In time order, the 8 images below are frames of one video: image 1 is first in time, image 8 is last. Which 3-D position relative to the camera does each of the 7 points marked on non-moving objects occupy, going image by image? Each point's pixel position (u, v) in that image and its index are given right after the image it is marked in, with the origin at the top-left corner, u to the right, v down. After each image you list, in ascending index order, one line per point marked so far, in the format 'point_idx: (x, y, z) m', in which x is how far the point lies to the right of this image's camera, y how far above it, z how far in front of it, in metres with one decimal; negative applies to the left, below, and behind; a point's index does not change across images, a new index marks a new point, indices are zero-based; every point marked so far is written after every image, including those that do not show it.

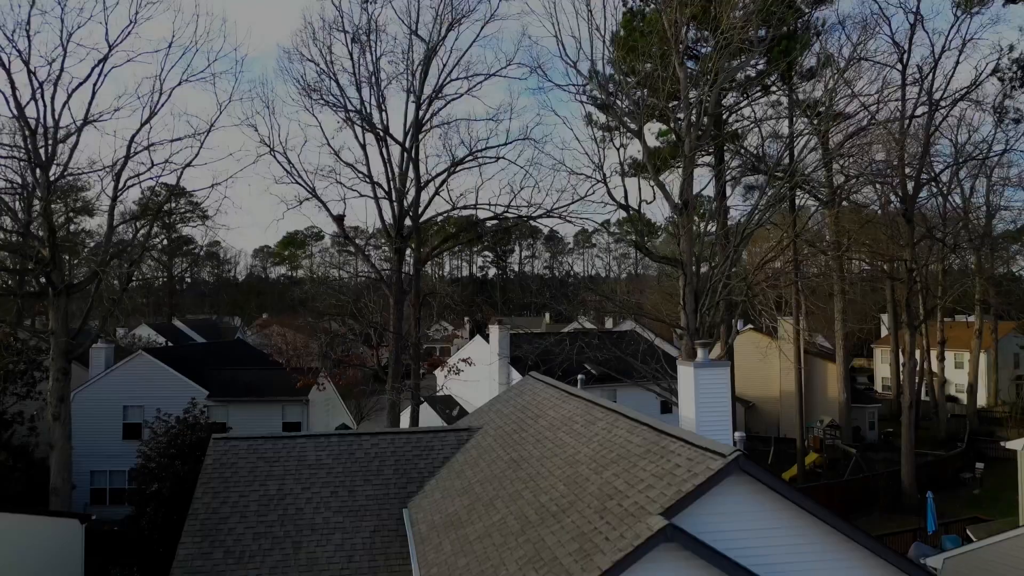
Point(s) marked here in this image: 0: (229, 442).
0: (-8.4, -4.6, +13.6) m
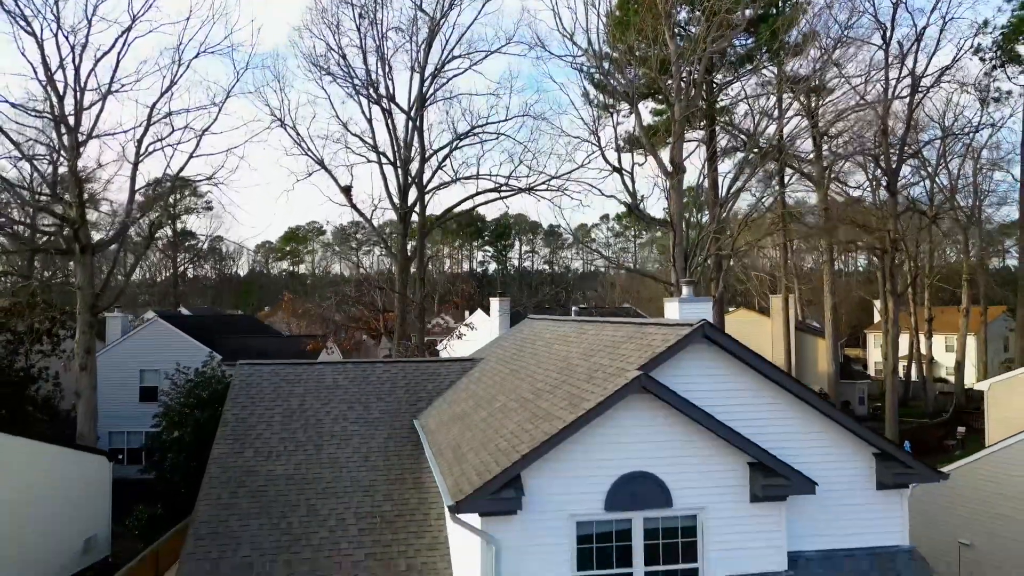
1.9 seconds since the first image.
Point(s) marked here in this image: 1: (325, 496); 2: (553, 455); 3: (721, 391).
0: (-8.4, -2.6, +14.9) m
1: (-4.8, -5.3, +11.8) m
2: (+0.7, -3.0, +8.1) m
3: (+4.0, -1.9, +8.8) m
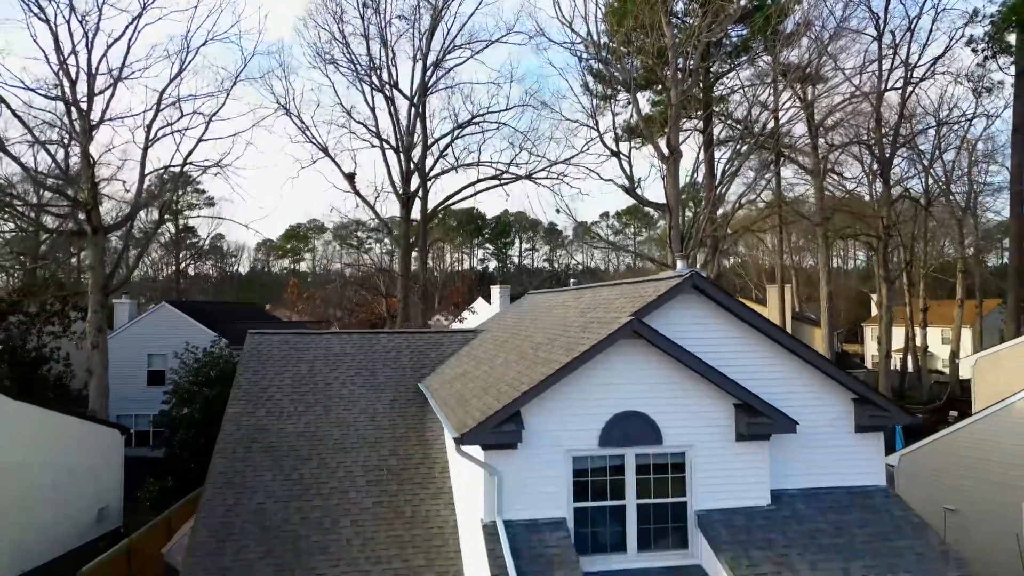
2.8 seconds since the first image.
0: (-8.4, -1.6, +15.5) m
1: (-4.8, -4.4, +12.4) m
2: (+0.8, -2.0, +8.7) m
3: (+4.0, -1.0, +9.4) m
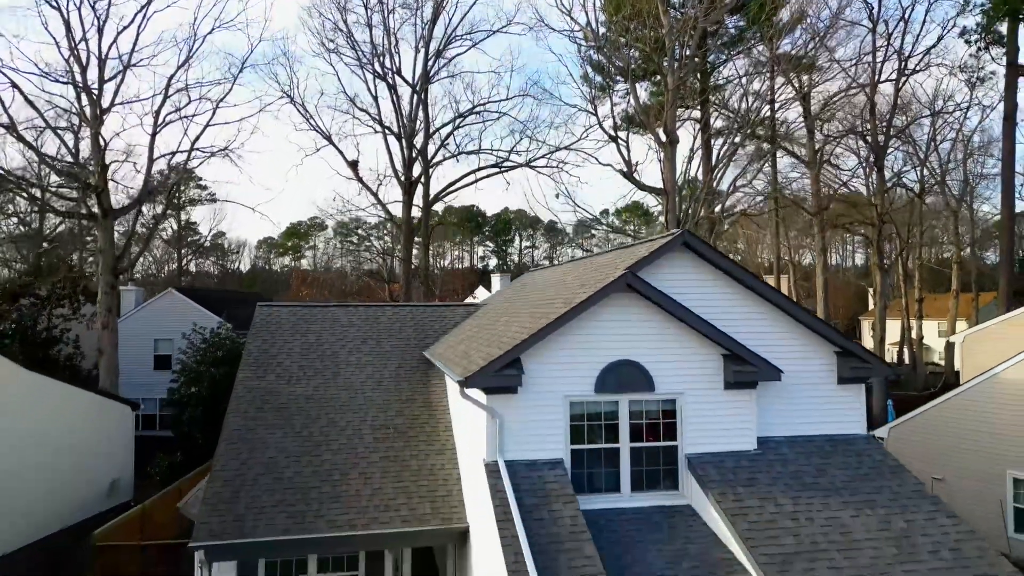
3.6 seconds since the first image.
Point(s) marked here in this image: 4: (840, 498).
0: (-8.4, -0.7, +16.0) m
1: (-4.8, -3.5, +12.9) m
2: (+0.8, -1.1, +9.3) m
3: (+4.1, -0.1, +10.0) m
4: (+6.3, -4.0, +8.9) m
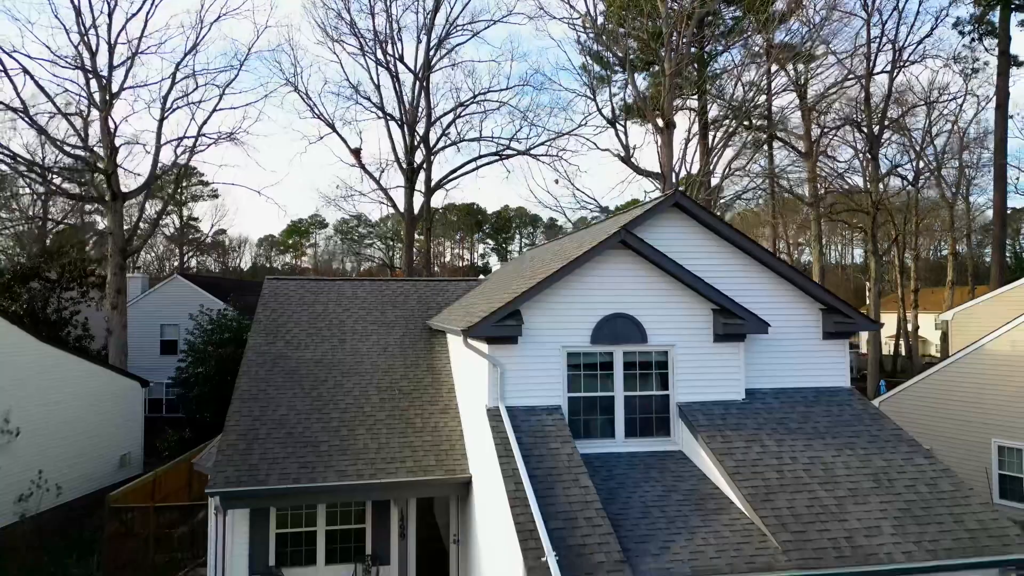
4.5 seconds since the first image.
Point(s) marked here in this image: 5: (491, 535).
0: (-8.3, +0.3, +16.5) m
1: (-4.8, -2.5, +13.4) m
2: (+0.8, -0.2, +9.8) m
3: (+4.1, +0.9, +10.5) m
4: (+6.3, -3.1, +9.4) m
5: (-0.4, -5.0, +9.3) m
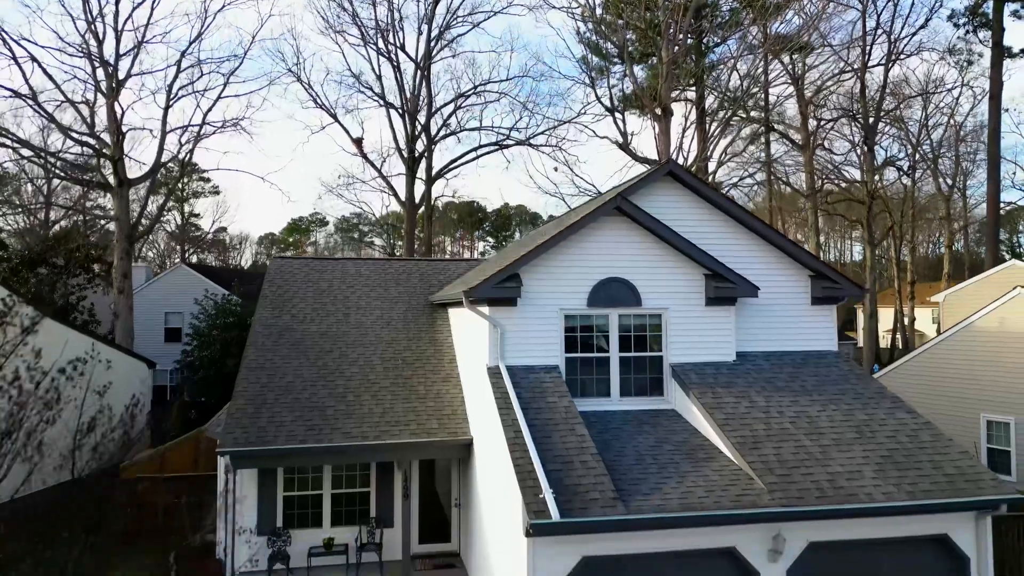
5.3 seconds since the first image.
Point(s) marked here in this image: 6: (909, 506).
0: (-8.4, +1.0, +16.9) m
1: (-4.8, -1.7, +13.8) m
2: (+0.8, +0.6, +10.2) m
3: (+4.1, +1.7, +10.9) m
4: (+6.3, -2.3, +9.8) m
5: (-0.4, -4.2, +9.7) m
6: (+6.8, -3.7, +7.8) m
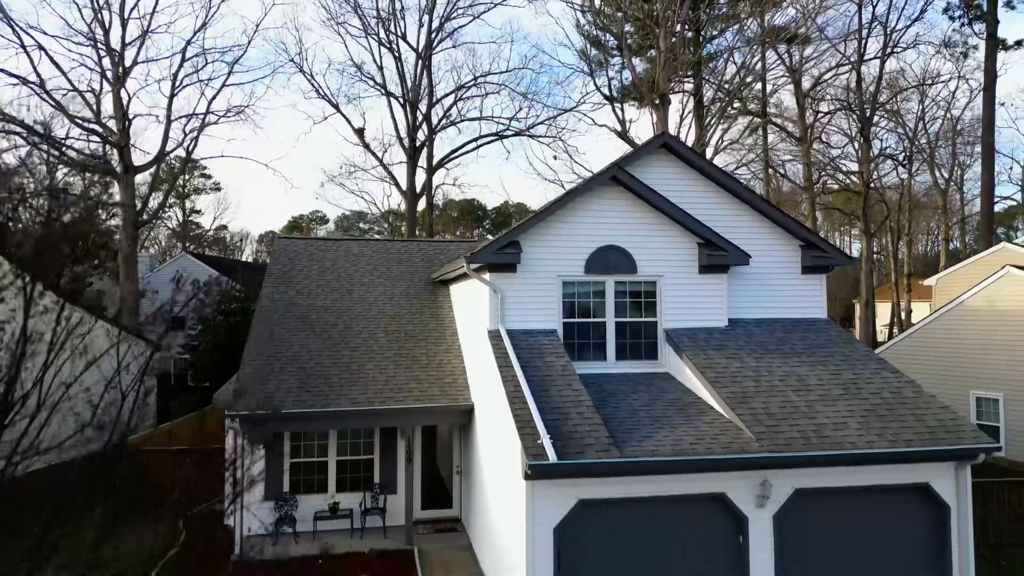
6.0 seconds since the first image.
0: (-8.4, +1.8, +17.3) m
1: (-4.8, -1.0, +14.2) m
2: (+0.8, +1.4, +10.5) m
3: (+4.1, +2.4, +11.2) m
4: (+6.3, -1.6, +10.1) m
5: (-0.4, -3.4, +10.1) m
6: (+6.8, -3.0, +8.2) m
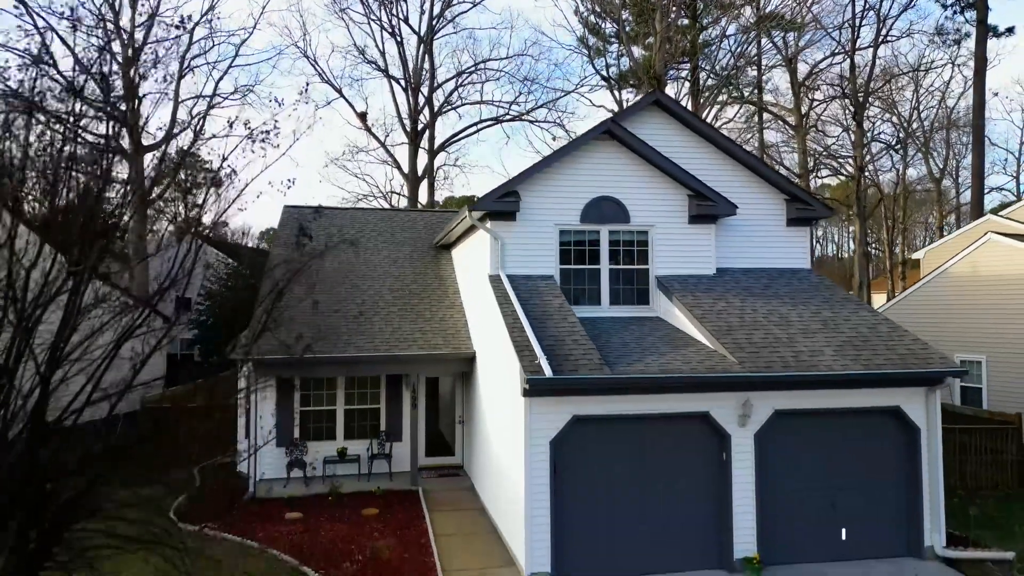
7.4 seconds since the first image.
0: (-8.4, +3.1, +17.9) m
1: (-4.8, +0.3, +14.8) m
2: (+0.7, +2.6, +11.2) m
3: (+4.0, +3.7, +11.9) m
4: (+6.3, -0.3, +10.8) m
5: (-0.4, -2.2, +10.7) m
6: (+6.8, -1.7, +8.8) m
